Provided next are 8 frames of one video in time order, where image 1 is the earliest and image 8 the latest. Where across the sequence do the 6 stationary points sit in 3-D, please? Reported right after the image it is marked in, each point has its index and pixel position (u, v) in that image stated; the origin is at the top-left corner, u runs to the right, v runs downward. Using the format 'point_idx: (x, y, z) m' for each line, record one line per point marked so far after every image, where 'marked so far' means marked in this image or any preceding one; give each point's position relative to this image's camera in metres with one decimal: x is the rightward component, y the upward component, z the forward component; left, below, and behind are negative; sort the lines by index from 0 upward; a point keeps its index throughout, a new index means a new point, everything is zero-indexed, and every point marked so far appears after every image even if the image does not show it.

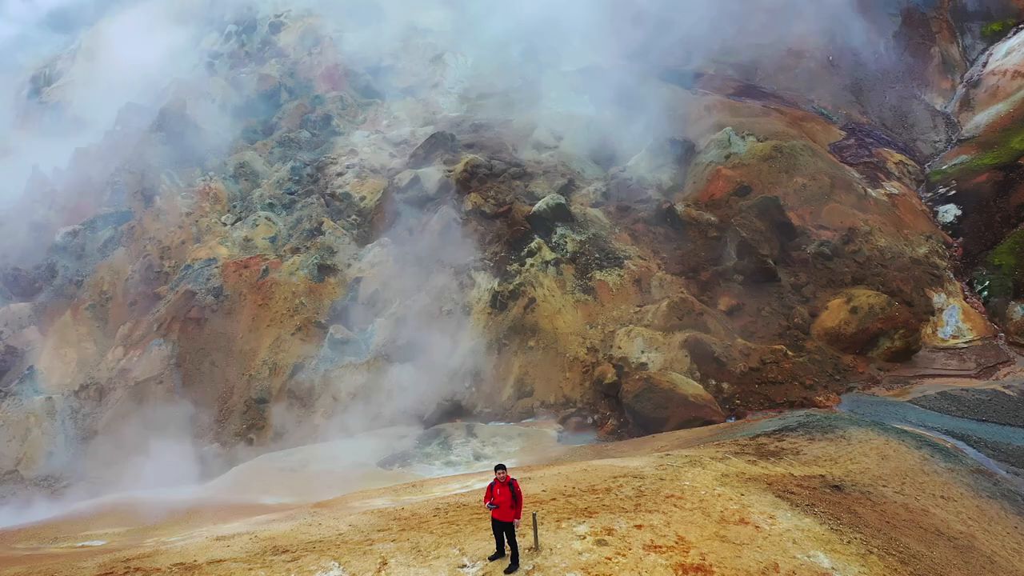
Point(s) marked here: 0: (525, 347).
0: (+0.3, -1.2, +19.7) m
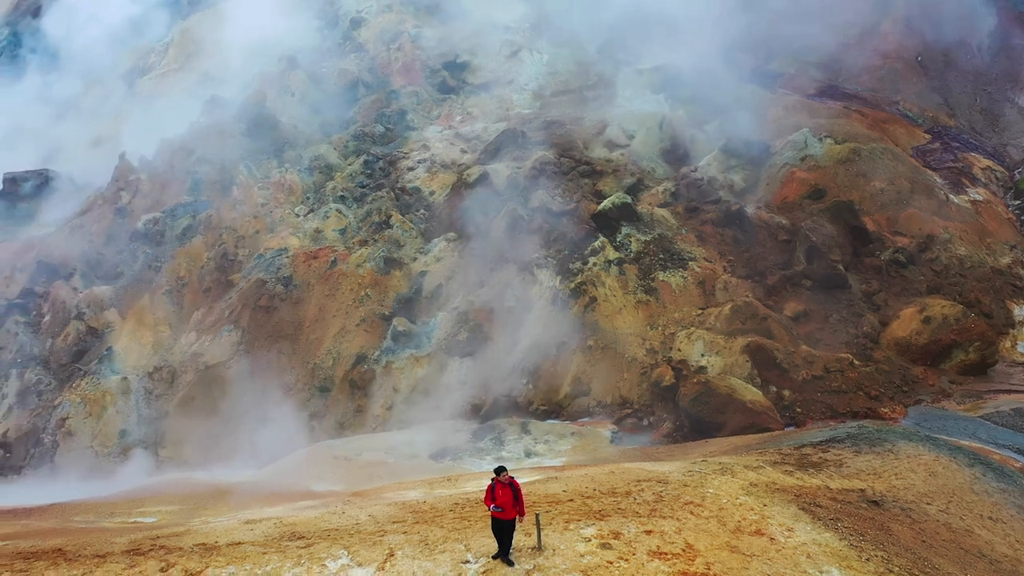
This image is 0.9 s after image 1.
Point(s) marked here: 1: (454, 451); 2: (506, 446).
0: (+1.5, -1.2, +19.6) m
1: (-1.0, -2.9, +16.7) m
2: (-0.1, -2.8, +16.5) m
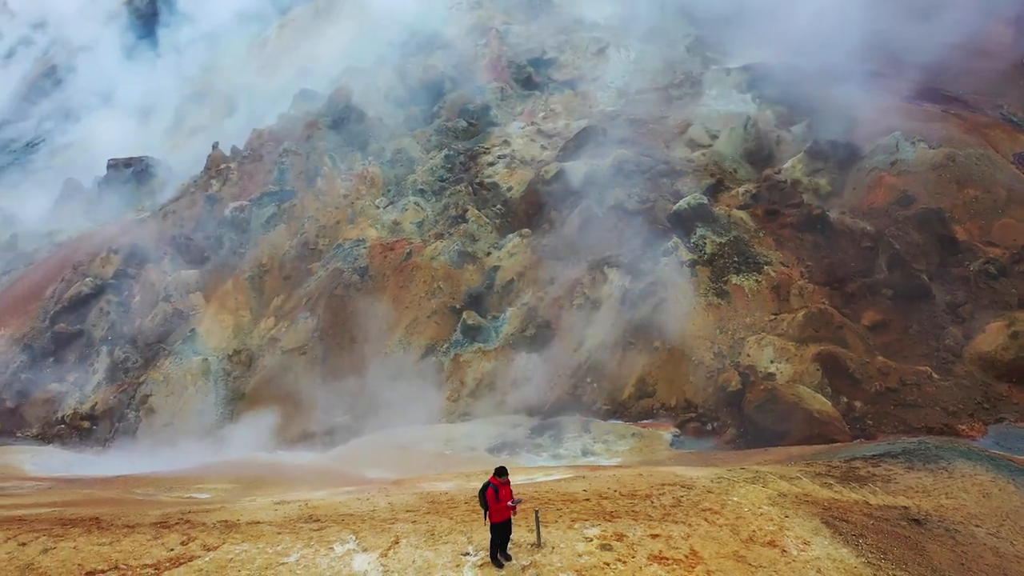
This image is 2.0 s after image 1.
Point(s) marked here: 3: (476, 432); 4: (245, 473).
0: (+2.9, -1.2, +19.4) m
1: (0.0, -2.8, +16.8) m
2: (+0.9, -2.7, +16.5) m
3: (-0.7, -2.7, +17.6) m
4: (-4.1, -2.8, +14.1) m
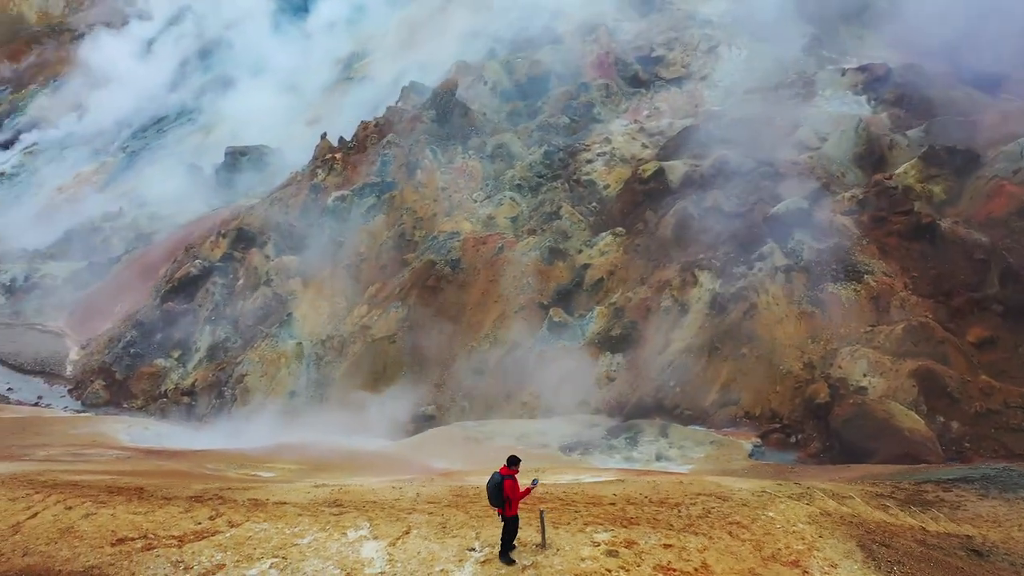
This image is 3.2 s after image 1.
0: (+4.5, -1.3, +18.8) m
1: (+1.3, -2.8, +16.6) m
2: (+2.1, -2.7, +16.2) m
3: (+0.7, -2.6, +17.5) m
4: (-3.1, -2.6, +14.5) m
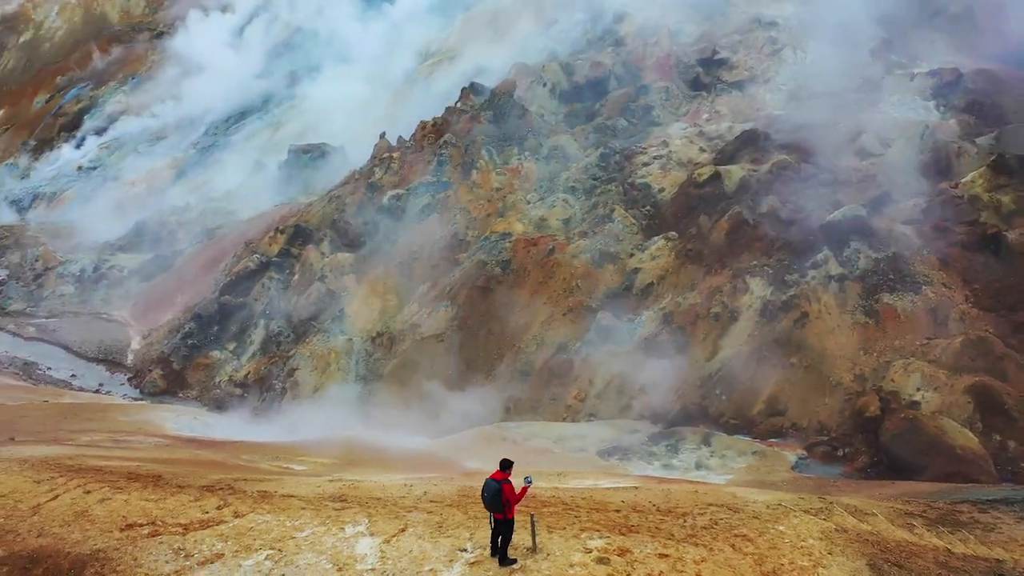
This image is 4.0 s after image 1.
0: (+5.4, -1.5, +18.4) m
1: (+2.0, -2.8, +16.4) m
2: (+2.8, -2.8, +16.0) m
3: (+1.4, -2.7, +17.4) m
4: (-2.5, -2.5, +14.6) m
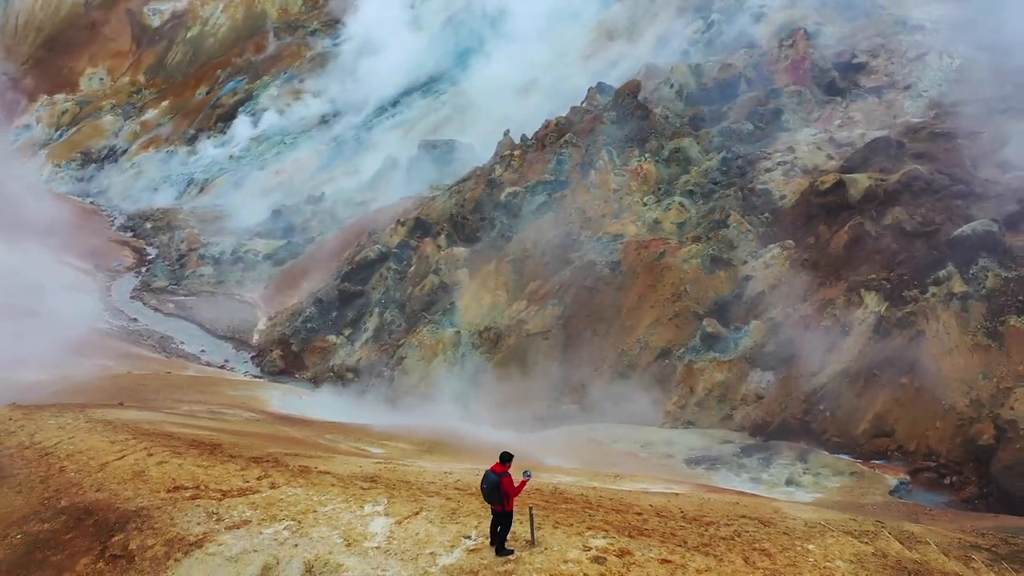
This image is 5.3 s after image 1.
0: (+7.2, -1.8, +17.6) m
1: (+3.5, -2.9, +16.1) m
2: (+4.2, -3.0, +15.5) m
3: (+3.1, -2.8, +17.1) m
4: (-1.3, -2.4, +15.0) m
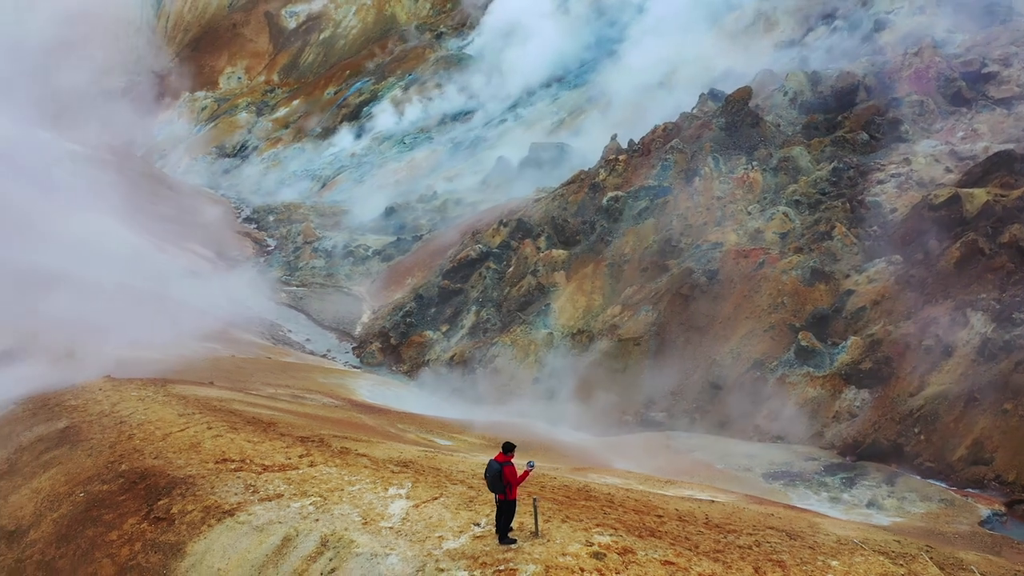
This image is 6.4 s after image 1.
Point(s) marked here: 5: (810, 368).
0: (+8.6, -2.1, +16.7) m
1: (+4.7, -3.1, +15.7) m
2: (+5.3, -3.2, +15.0) m
3: (+4.4, -2.9, +16.7) m
4: (-0.1, -2.4, +15.2) m
5: (+6.2, -1.7, +19.8) m
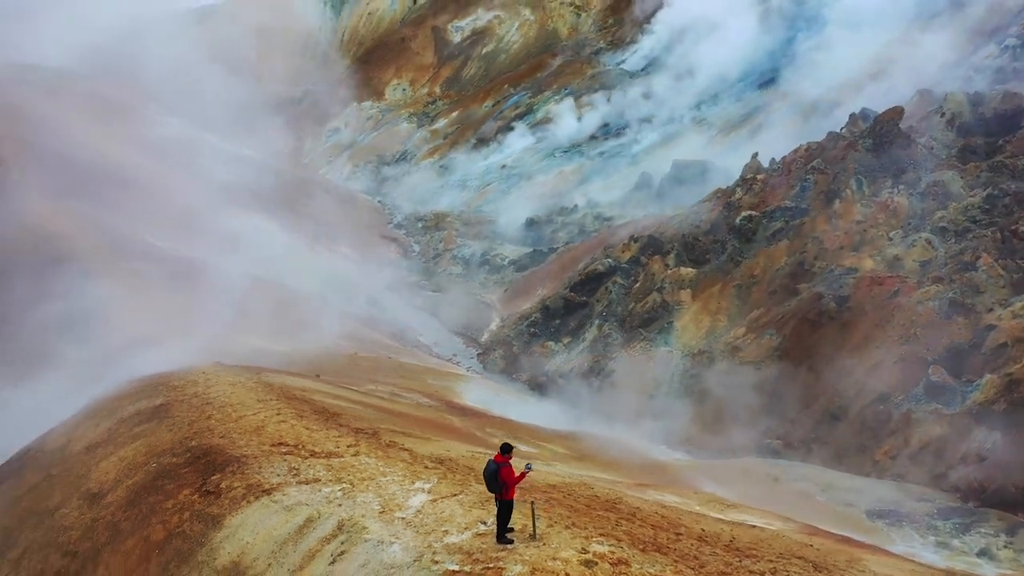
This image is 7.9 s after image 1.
0: (+10.2, -2.8, +15.2) m
1: (+6.1, -3.6, +14.8) m
2: (+6.7, -3.7, +14.1) m
3: (+6.1, -3.4, +15.9) m
4: (+1.4, -2.6, +15.2) m
5: (+8.4, -2.3, +18.6) m
